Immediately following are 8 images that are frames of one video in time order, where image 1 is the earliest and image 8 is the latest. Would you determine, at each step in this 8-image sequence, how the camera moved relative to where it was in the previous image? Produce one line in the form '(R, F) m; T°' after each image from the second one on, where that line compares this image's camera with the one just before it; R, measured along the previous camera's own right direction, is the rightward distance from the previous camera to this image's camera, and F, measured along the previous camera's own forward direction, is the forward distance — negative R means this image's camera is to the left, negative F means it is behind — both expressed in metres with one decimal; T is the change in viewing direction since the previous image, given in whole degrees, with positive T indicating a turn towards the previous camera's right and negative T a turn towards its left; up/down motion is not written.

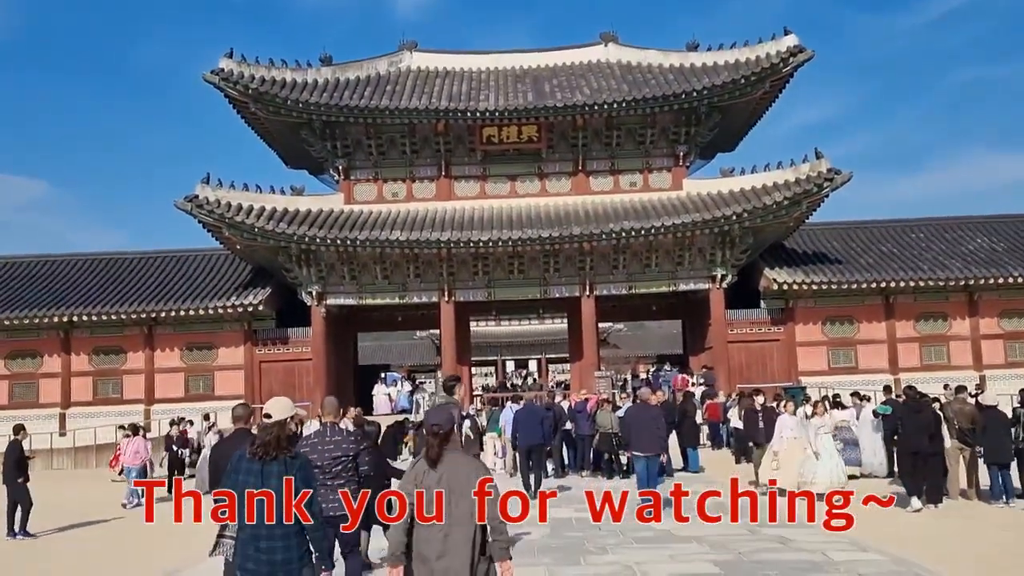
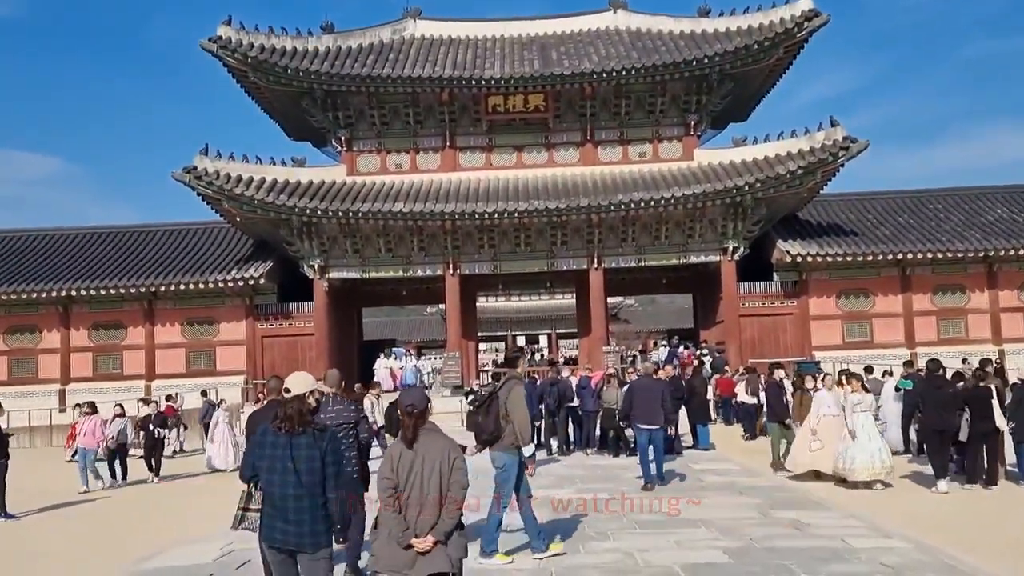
(+0.1, +0.6) m; -1°
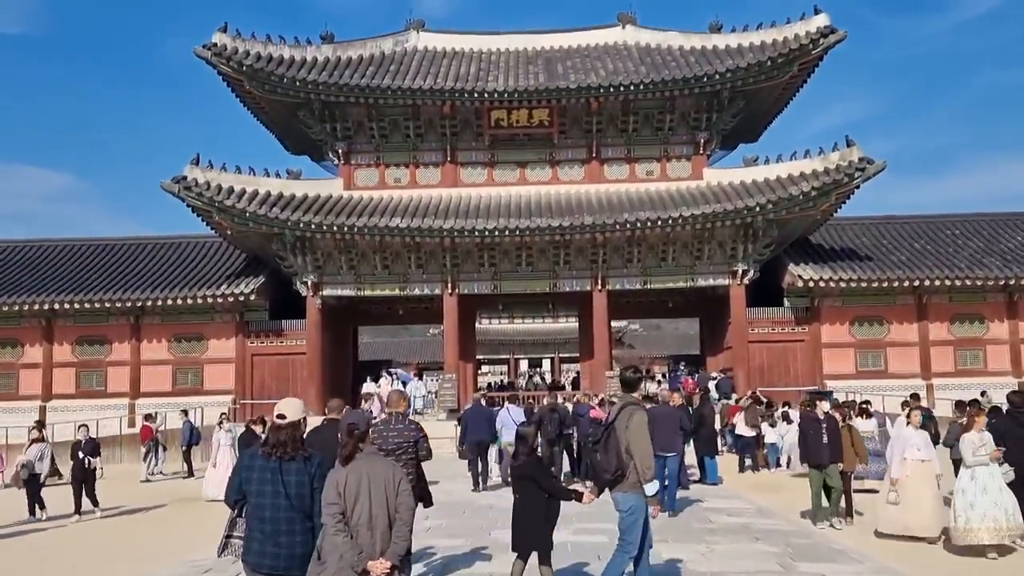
(+0.2, +0.9) m; 0°
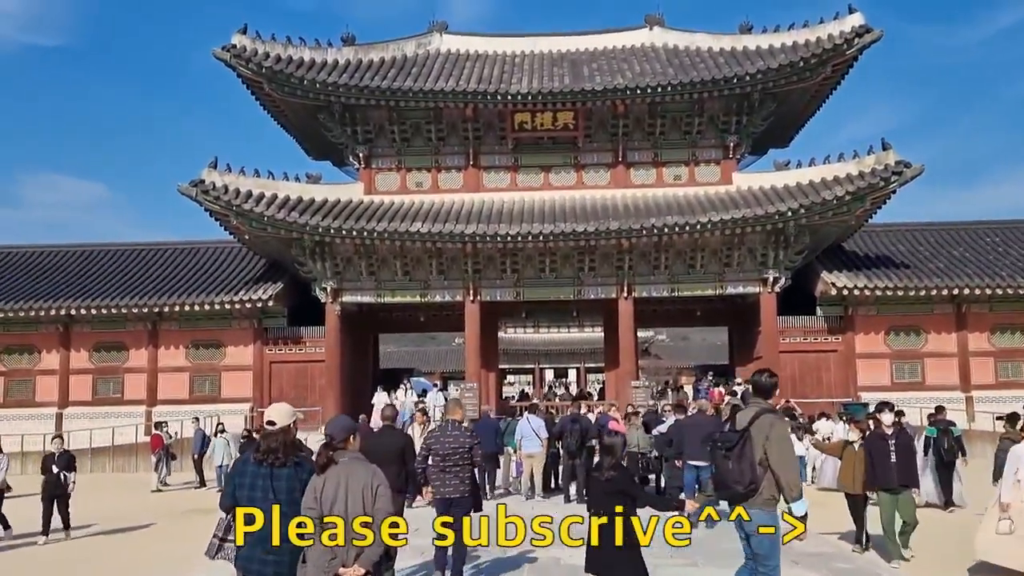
(0.0, +0.6) m; -2°
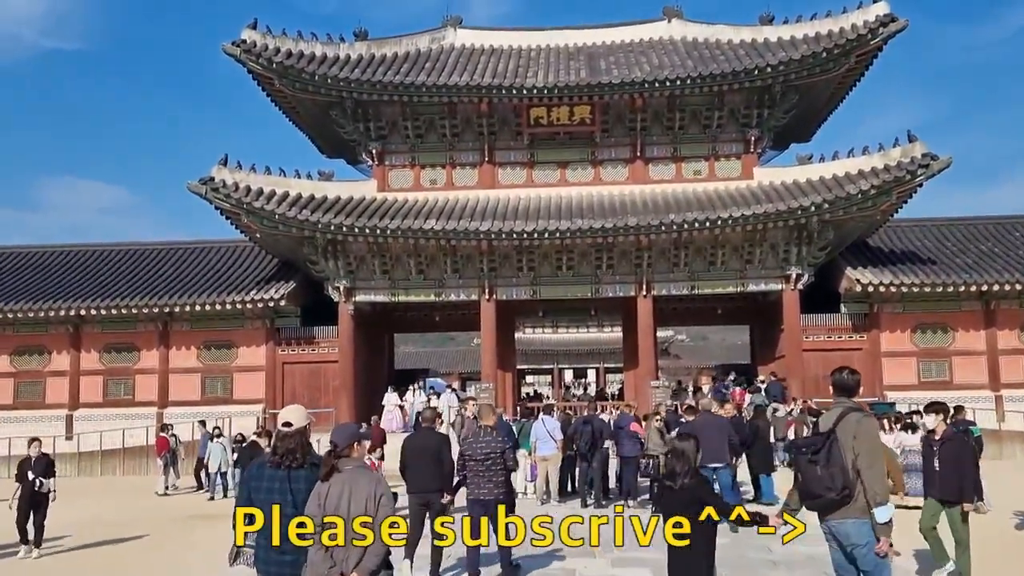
(-0.1, +0.5) m; -1°
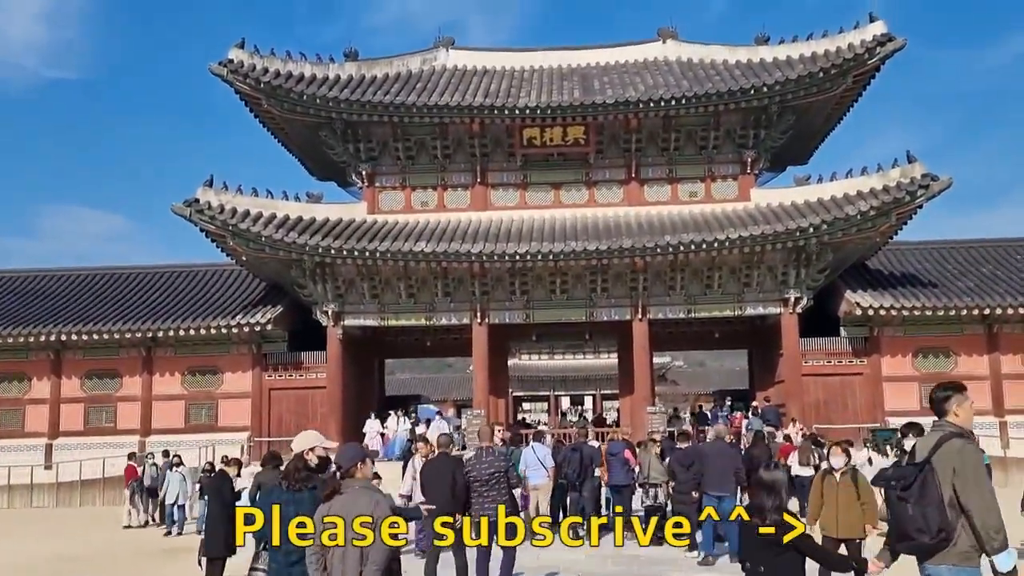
(+0.1, +0.5) m; 0°
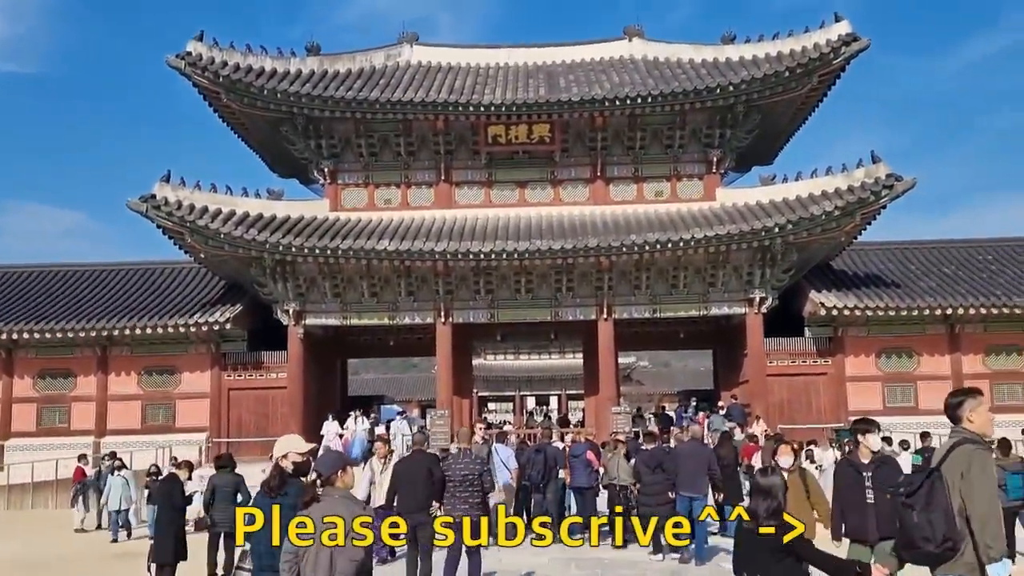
(+0.2, +0.2) m; +2°
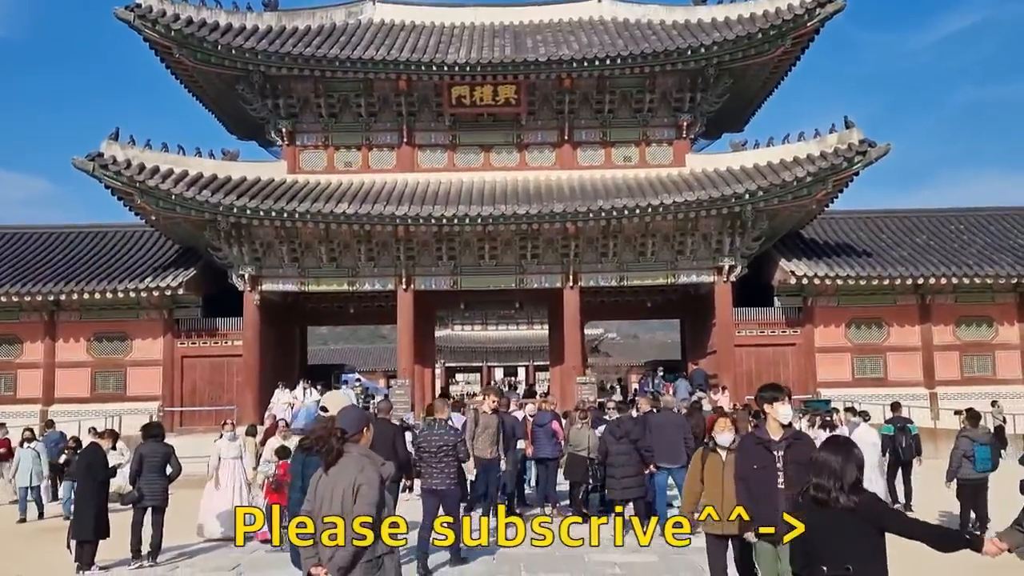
(+0.4, +0.6) m; +1°
